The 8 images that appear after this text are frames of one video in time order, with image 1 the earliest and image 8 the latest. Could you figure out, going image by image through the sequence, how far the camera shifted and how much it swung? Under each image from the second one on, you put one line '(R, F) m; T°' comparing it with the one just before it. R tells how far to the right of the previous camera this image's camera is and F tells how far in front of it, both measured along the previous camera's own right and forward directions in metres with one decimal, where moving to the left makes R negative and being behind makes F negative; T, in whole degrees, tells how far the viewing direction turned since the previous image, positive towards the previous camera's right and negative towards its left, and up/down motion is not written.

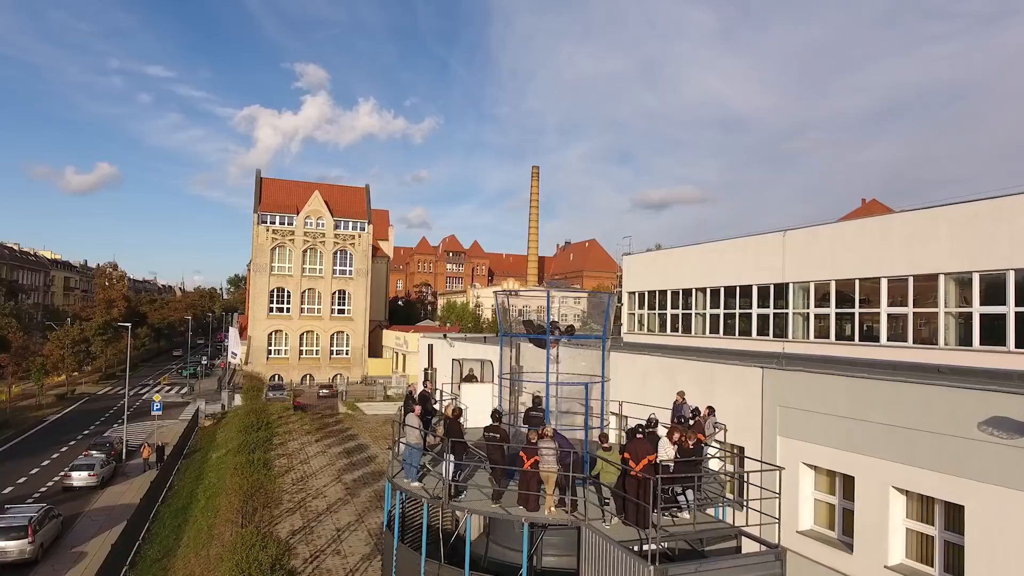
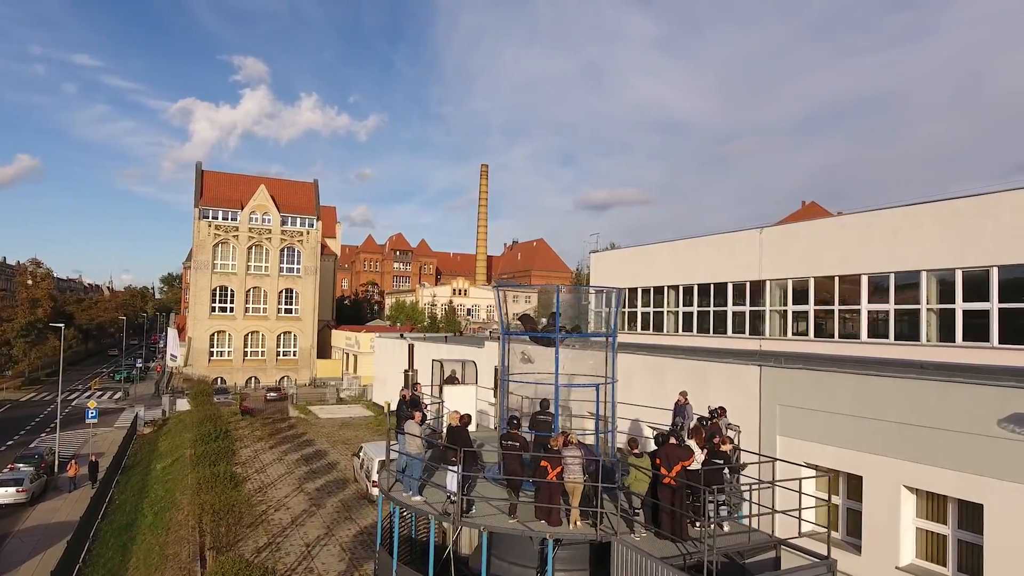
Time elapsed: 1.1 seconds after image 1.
(-0.9, +0.9) m; +5°
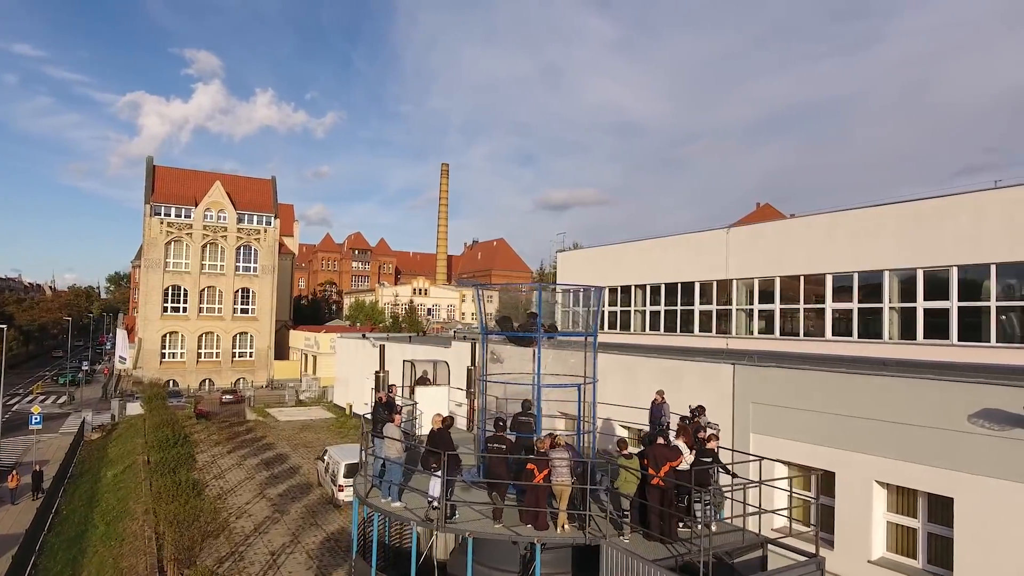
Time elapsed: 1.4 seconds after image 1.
(-0.3, +0.2) m; +4°
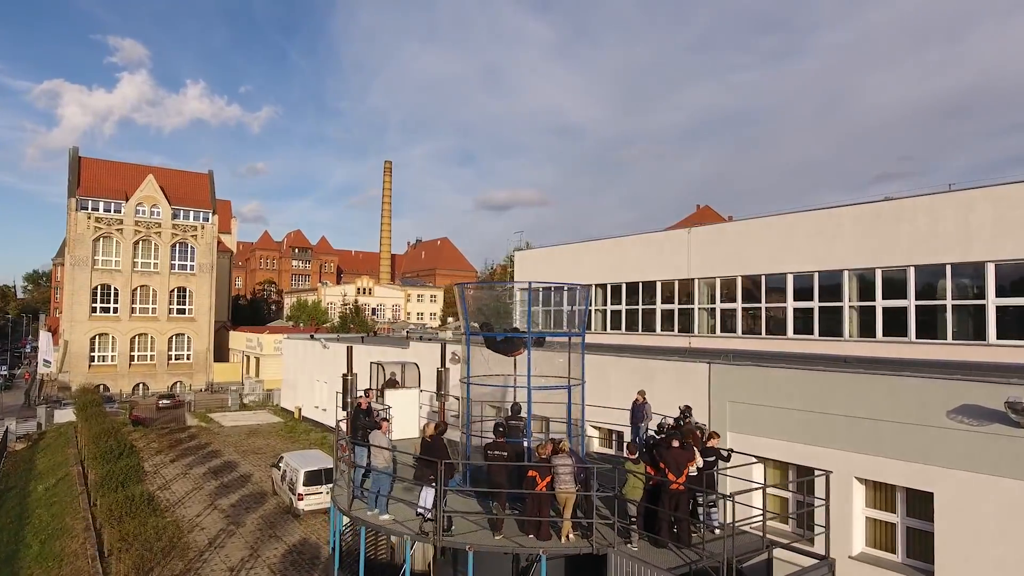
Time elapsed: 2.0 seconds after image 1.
(-0.7, +0.4) m; +5°
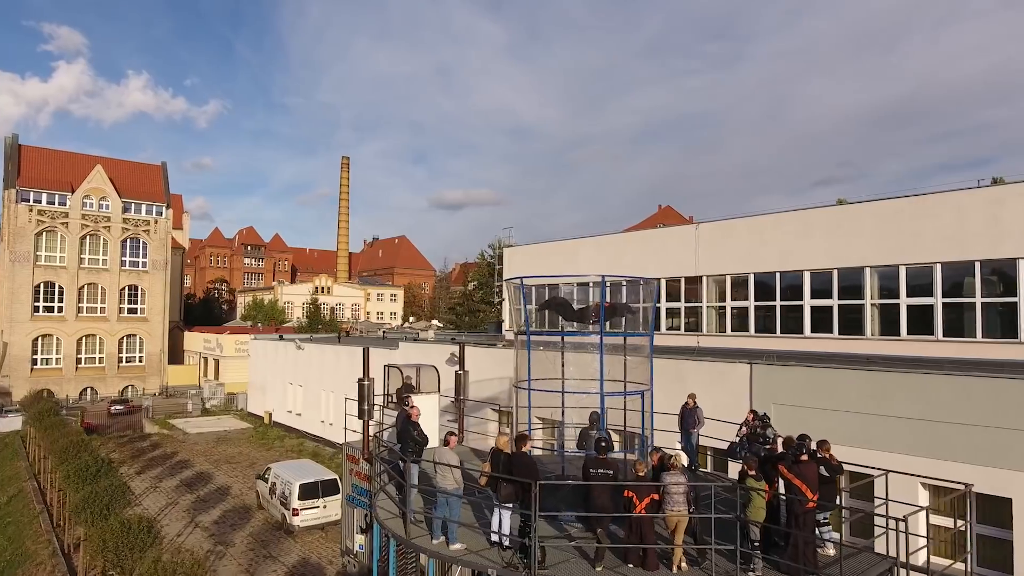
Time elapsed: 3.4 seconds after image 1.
(-1.5, +1.2) m; +4°
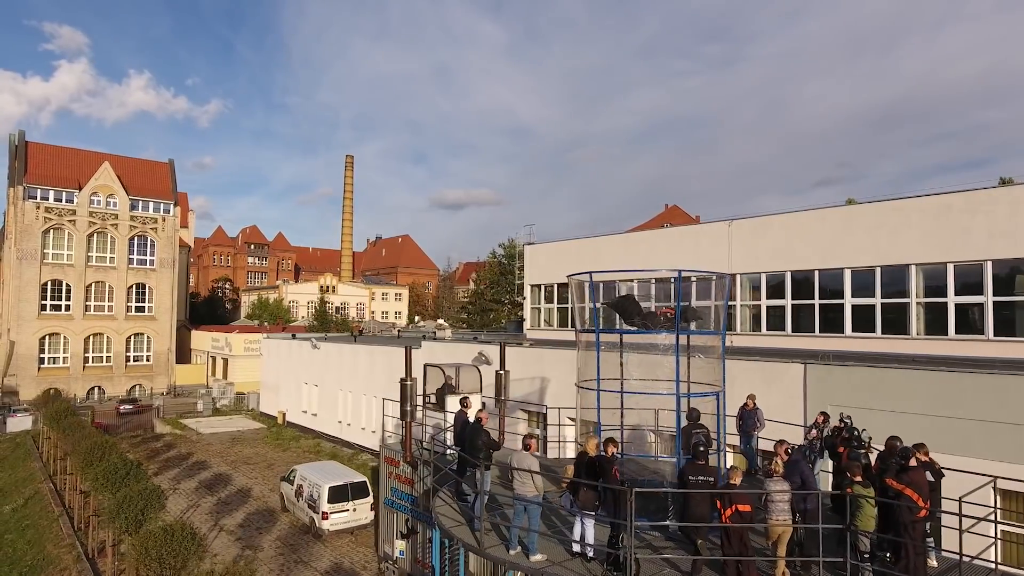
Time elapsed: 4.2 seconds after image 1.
(-0.9, +0.5) m; 0°
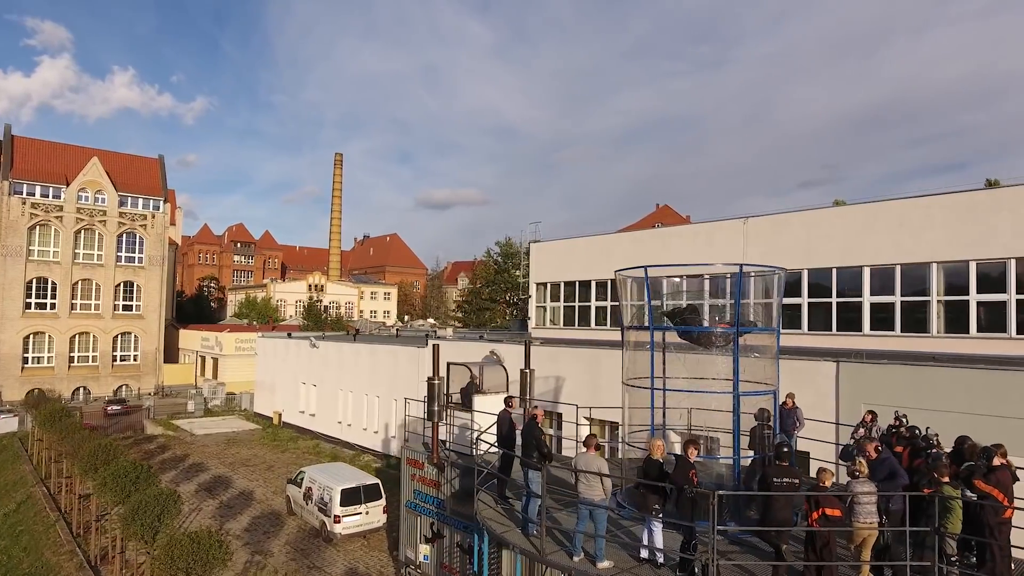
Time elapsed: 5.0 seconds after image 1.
(-0.8, +0.4) m; +1°
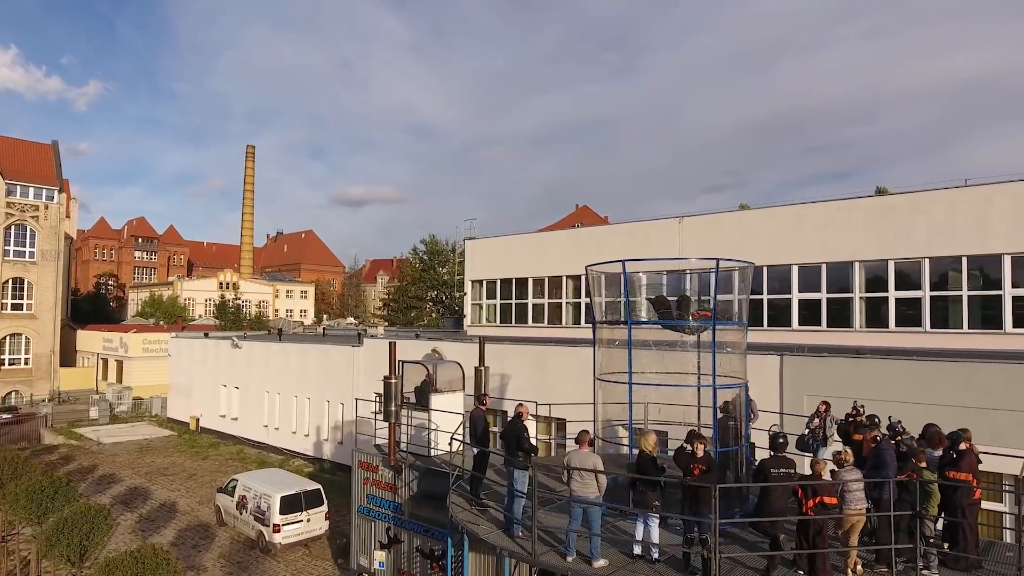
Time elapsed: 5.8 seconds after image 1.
(-0.7, +0.3) m; +7°
